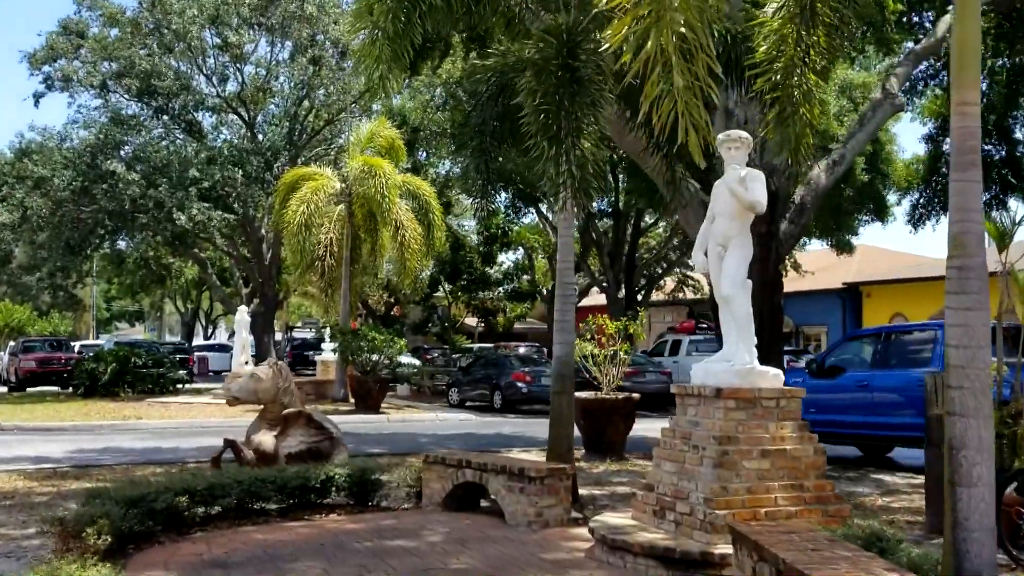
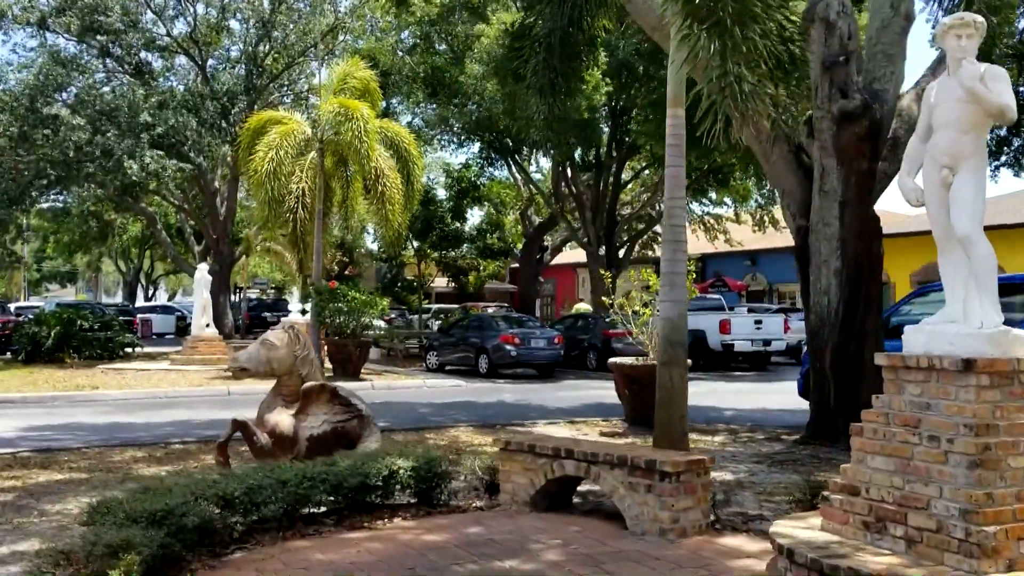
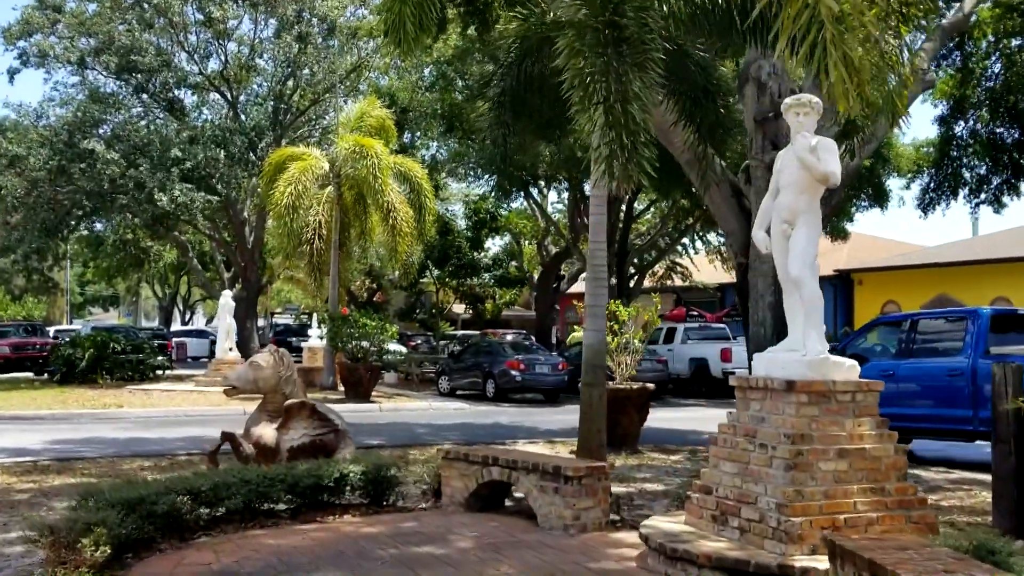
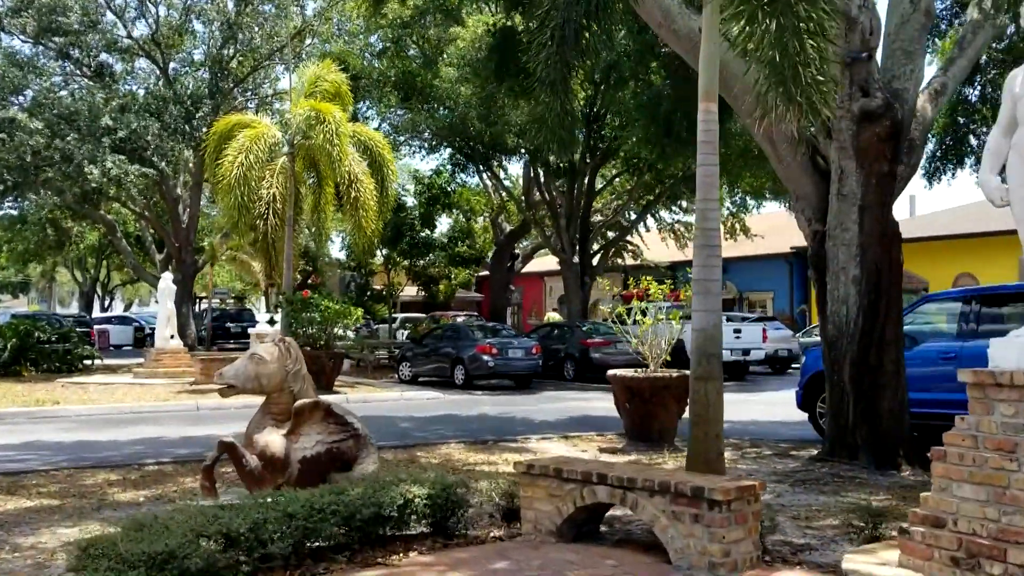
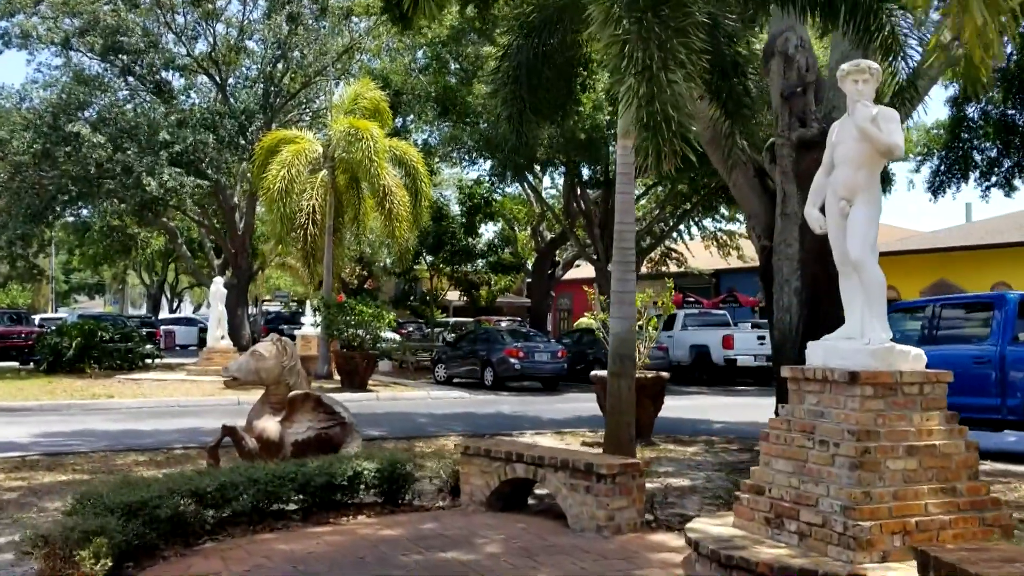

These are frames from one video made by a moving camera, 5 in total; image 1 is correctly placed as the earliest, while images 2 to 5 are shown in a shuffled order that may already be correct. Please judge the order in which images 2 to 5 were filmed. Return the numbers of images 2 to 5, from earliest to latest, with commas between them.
3, 5, 2, 4
